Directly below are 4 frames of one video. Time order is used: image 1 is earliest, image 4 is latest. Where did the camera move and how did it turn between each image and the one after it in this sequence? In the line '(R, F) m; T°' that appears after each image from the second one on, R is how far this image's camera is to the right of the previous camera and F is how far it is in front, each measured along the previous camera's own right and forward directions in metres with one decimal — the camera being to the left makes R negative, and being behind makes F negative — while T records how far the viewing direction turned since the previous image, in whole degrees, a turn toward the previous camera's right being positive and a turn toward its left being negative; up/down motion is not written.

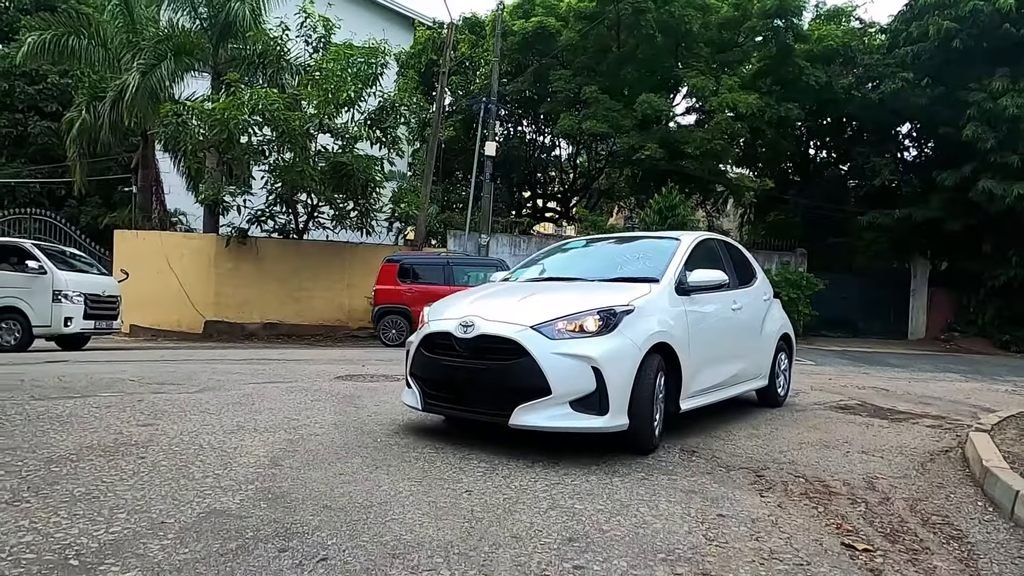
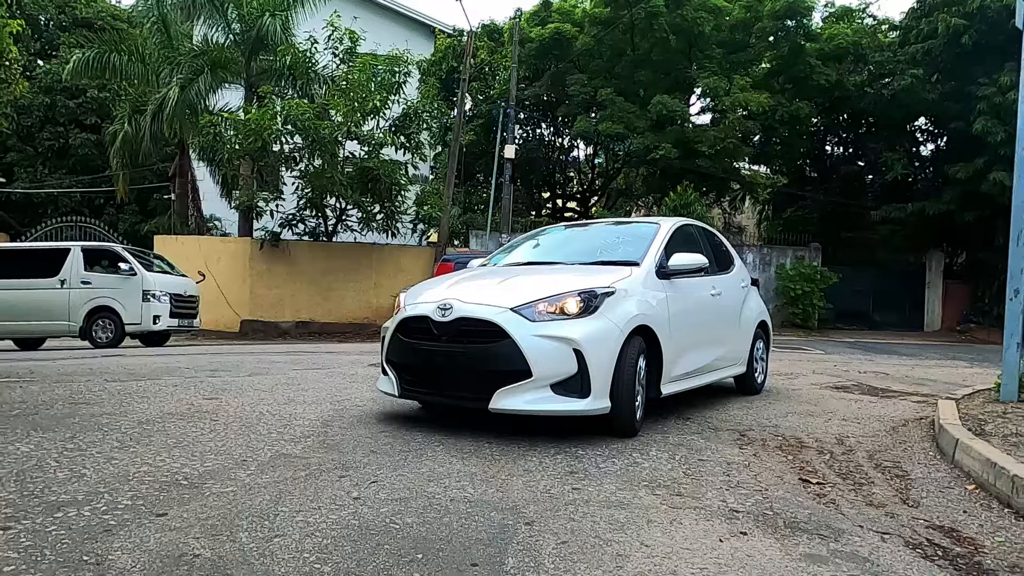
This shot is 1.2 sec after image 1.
(+0.1, -0.8) m; -2°
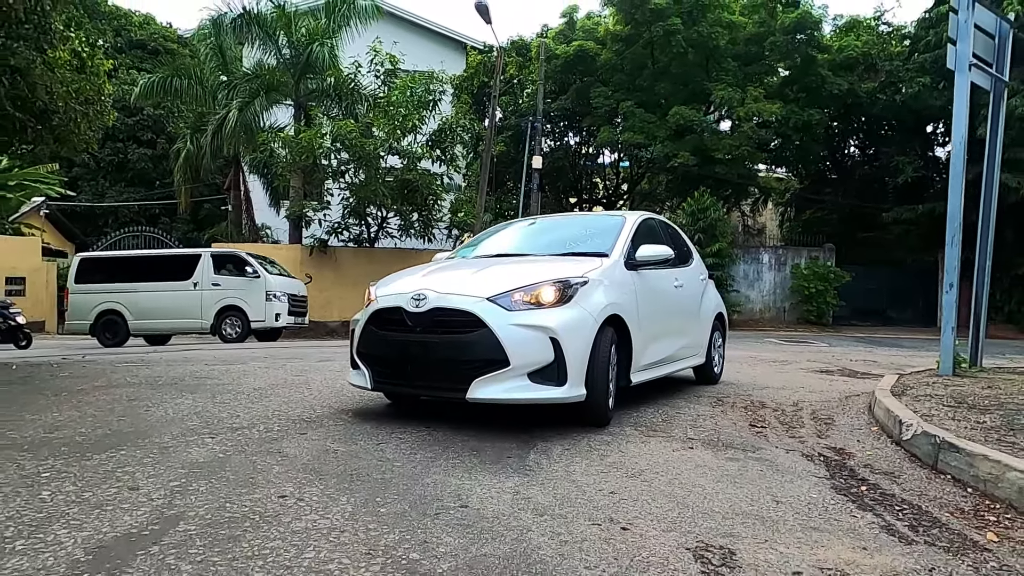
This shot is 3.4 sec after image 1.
(+0.1, -1.6) m; -3°
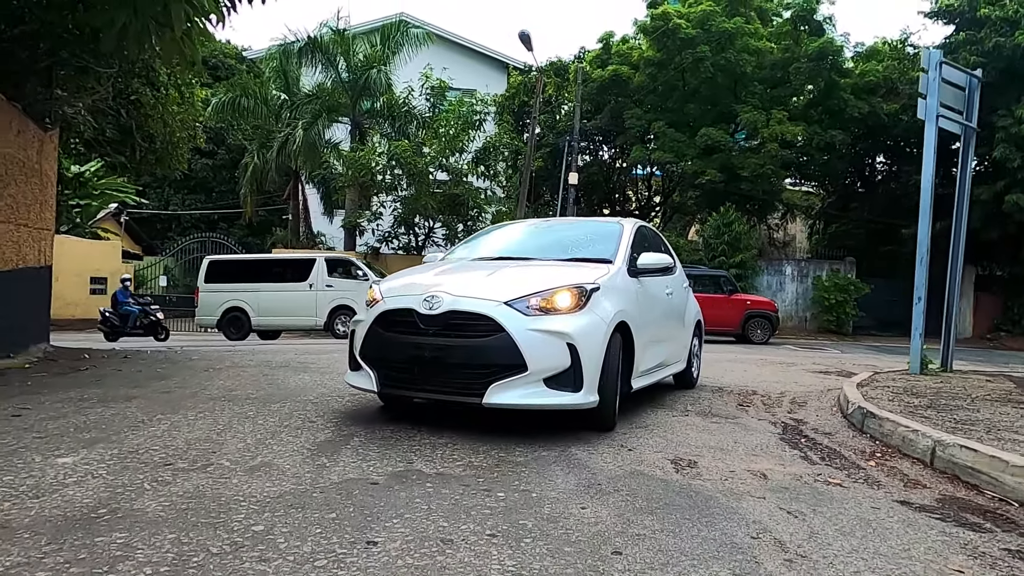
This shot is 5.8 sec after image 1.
(-0.1, -1.8) m; -3°
